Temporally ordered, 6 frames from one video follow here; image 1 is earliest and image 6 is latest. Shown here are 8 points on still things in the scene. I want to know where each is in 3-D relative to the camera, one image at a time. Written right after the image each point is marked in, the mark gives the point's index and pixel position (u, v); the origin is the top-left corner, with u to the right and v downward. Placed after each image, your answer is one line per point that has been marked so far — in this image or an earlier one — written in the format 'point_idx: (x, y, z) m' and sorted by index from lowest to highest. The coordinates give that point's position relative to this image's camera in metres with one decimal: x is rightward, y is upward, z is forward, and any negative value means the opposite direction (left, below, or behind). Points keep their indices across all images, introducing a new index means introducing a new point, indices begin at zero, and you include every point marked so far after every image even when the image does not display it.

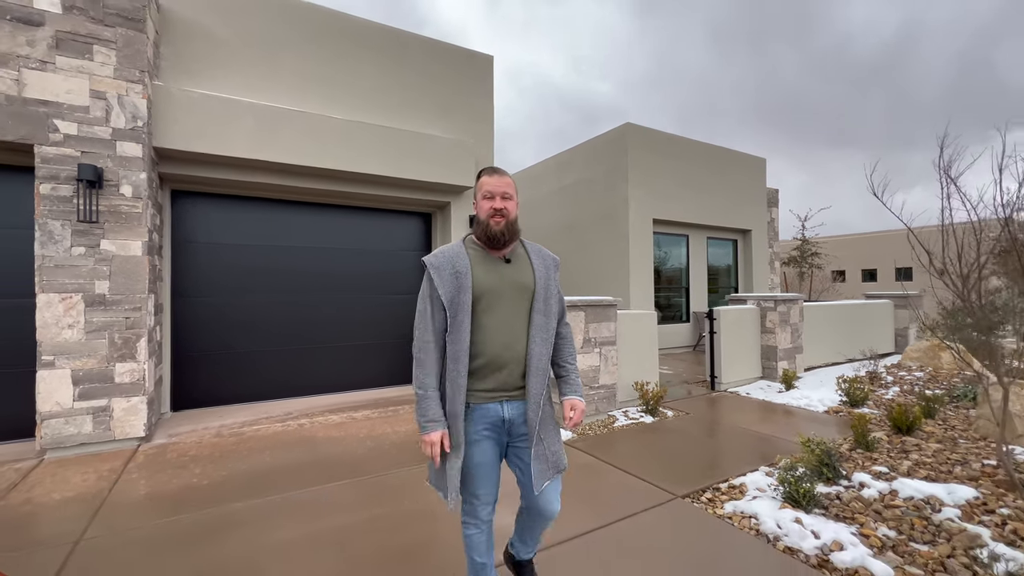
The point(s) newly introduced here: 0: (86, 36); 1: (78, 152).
0: (-3.7, +2.2, +3.9) m
1: (-3.7, +1.2, +3.9) m
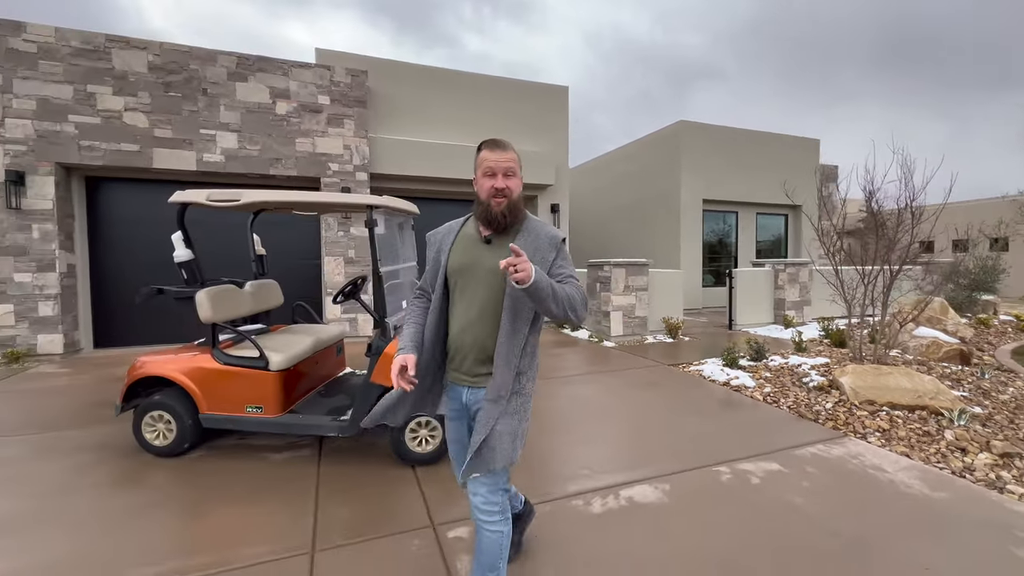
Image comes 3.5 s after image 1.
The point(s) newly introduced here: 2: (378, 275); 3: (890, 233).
0: (-2.7, +2.7, +7.1) m
1: (-2.7, +1.7, +7.2) m
2: (-0.9, +0.1, +3.3) m
3: (+4.2, +0.6, +5.0) m
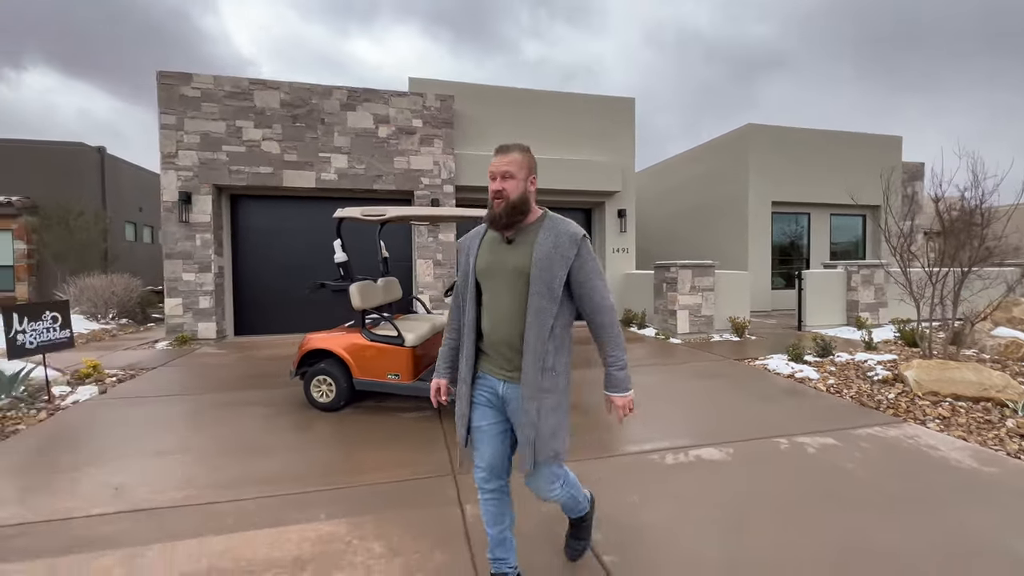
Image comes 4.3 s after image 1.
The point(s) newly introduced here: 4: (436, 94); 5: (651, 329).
0: (-1.4, +2.7, +8.1) m
1: (-1.5, +1.7, +8.1) m
2: (-0.2, +0.1, +4.0) m
3: (+5.1, +0.6, +5.2) m
4: (-1.4, +3.5, +8.2) m
5: (+2.6, -0.8, +8.4) m
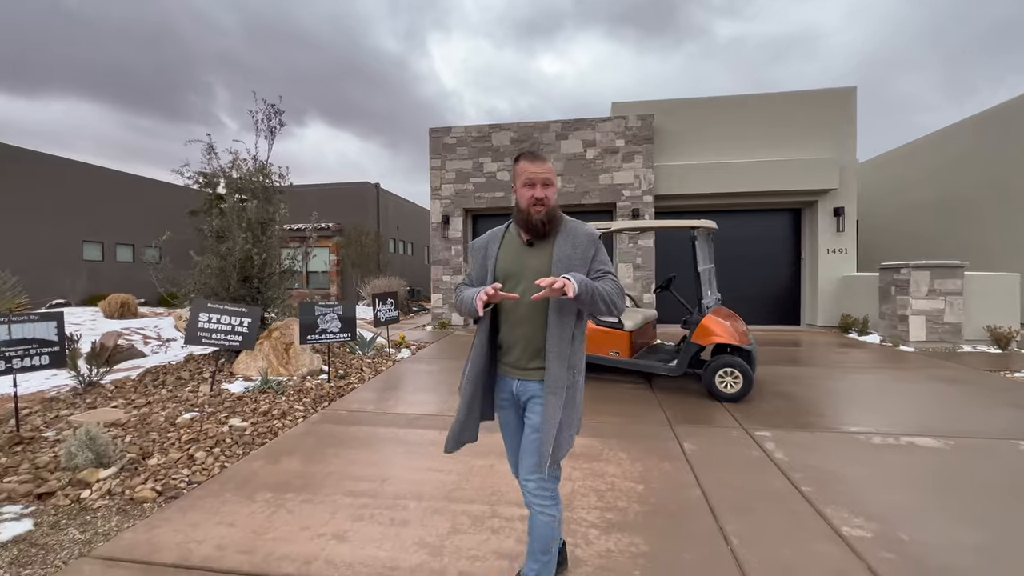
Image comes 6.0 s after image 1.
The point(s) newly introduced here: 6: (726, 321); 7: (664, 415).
0: (+2.4, +2.7, +9.0) m
1: (+2.4, +1.7, +9.1) m
2: (+1.9, +0.2, +4.8) m
3: (+7.3, +0.6, +3.7) m
4: (+2.5, +3.5, +9.1) m
5: (+6.2, -0.8, +7.7) m
6: (+2.2, -0.3, +4.6) m
7: (+1.4, -1.2, +4.1) m
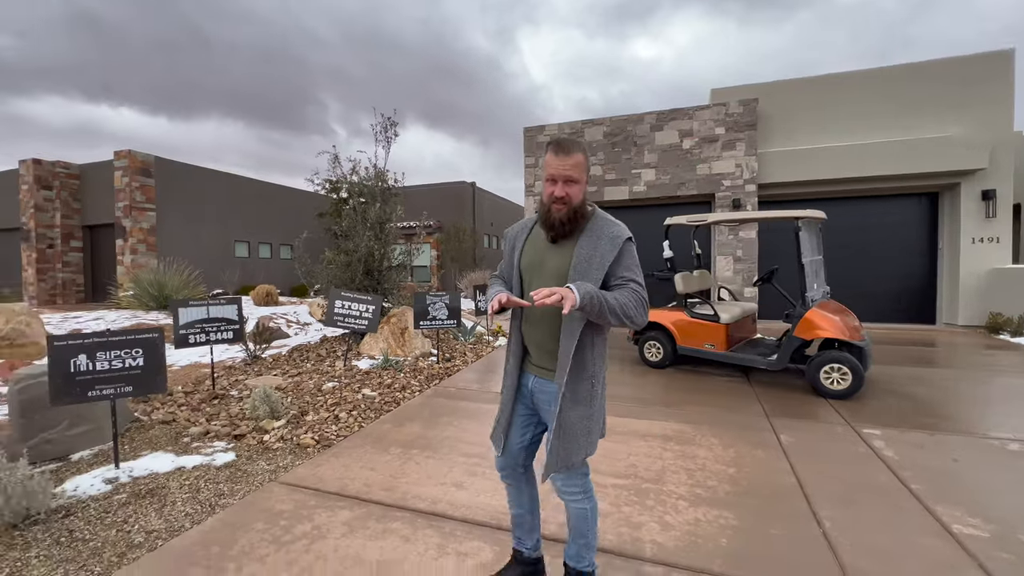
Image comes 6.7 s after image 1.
0: (+4.2, +2.8, +8.7) m
1: (+4.2, +1.8, +8.7) m
2: (+2.9, +0.2, +4.6) m
3: (+8.0, +0.6, +2.5) m
4: (+4.4, +3.6, +8.7) m
5: (+7.7, -0.7, +6.7) m
6: (+3.1, -0.3, +4.4) m
7: (+2.2, -1.1, +4.1) m
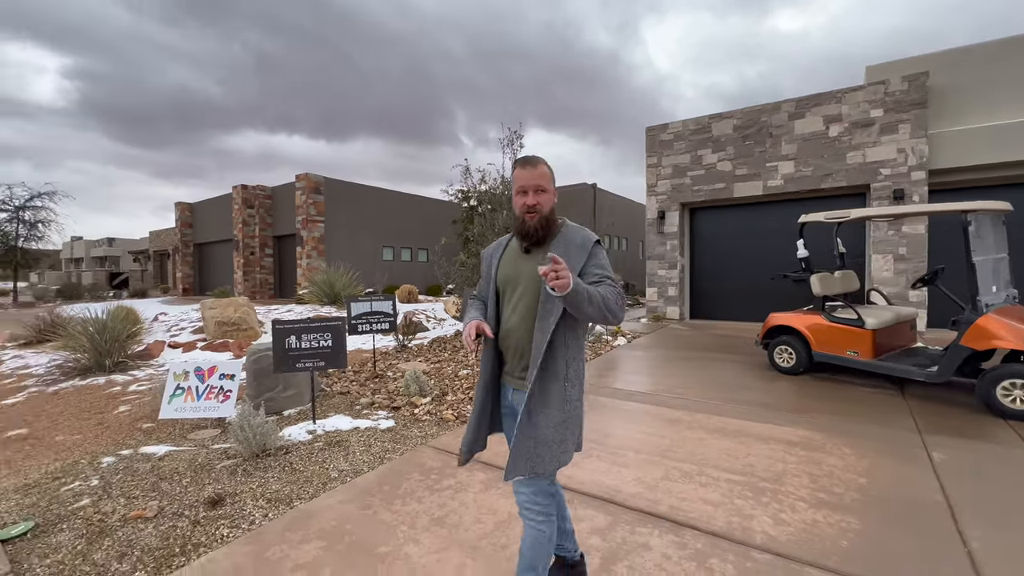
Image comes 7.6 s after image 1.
0: (+6.4, +2.8, +7.6) m
1: (+6.4, +1.8, +7.6) m
2: (+4.1, +0.2, +4.0) m
3: (+8.4, +0.6, +0.7) m
4: (+6.5, +3.6, +7.6) m
5: (+9.2, -0.8, +4.8) m
6: (+4.2, -0.3, +3.8) m
7: (+3.2, -1.1, +3.7) m
